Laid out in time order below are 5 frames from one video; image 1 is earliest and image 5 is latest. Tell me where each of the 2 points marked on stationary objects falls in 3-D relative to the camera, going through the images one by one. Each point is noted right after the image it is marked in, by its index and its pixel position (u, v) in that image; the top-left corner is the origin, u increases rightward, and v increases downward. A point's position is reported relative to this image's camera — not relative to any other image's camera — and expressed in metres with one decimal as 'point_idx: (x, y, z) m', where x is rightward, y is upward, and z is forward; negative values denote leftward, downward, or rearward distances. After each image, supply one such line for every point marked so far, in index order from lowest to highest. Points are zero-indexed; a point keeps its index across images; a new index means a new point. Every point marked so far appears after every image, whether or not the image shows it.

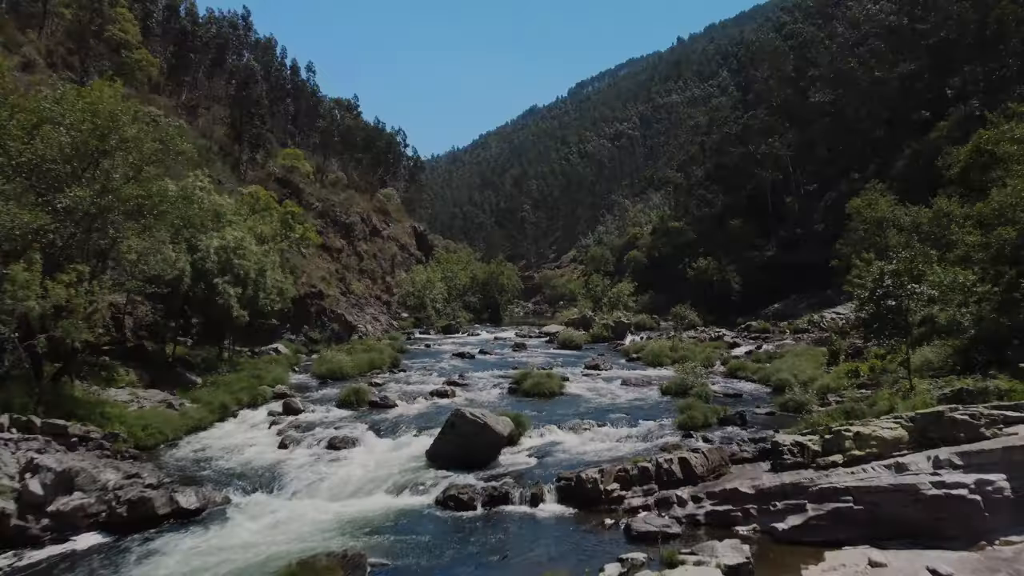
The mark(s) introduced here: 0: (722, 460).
0: (+5.7, -4.7, +17.8) m
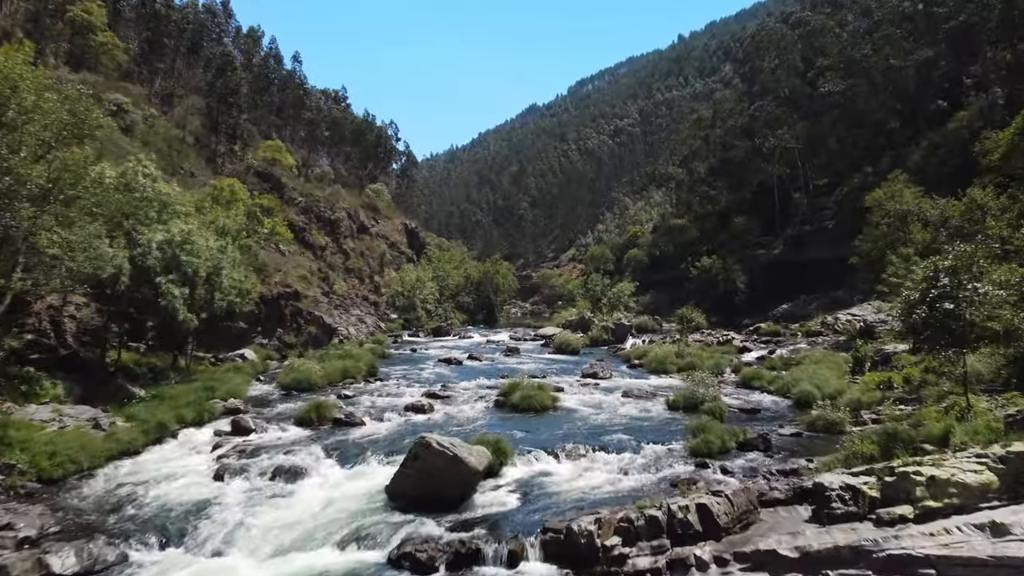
0: (+5.2, -4.7, +14.2) m
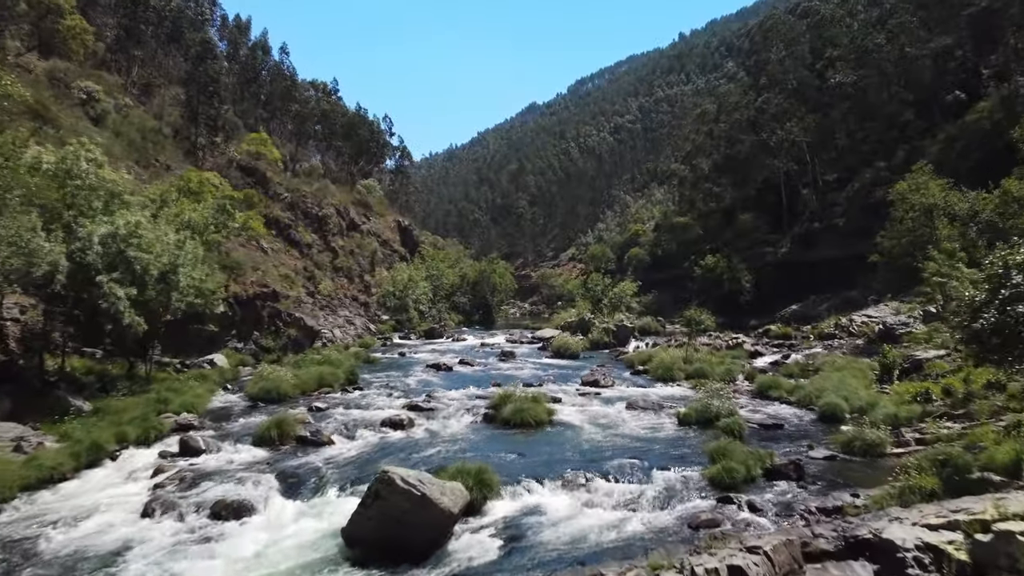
0: (+4.8, -4.7, +11.2) m
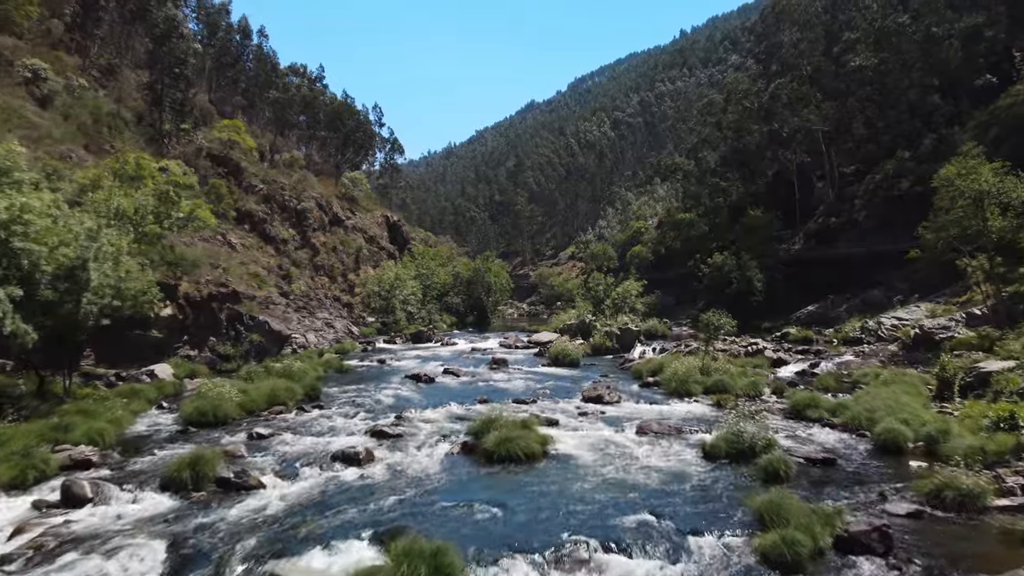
0: (+4.3, -4.7, +6.5) m
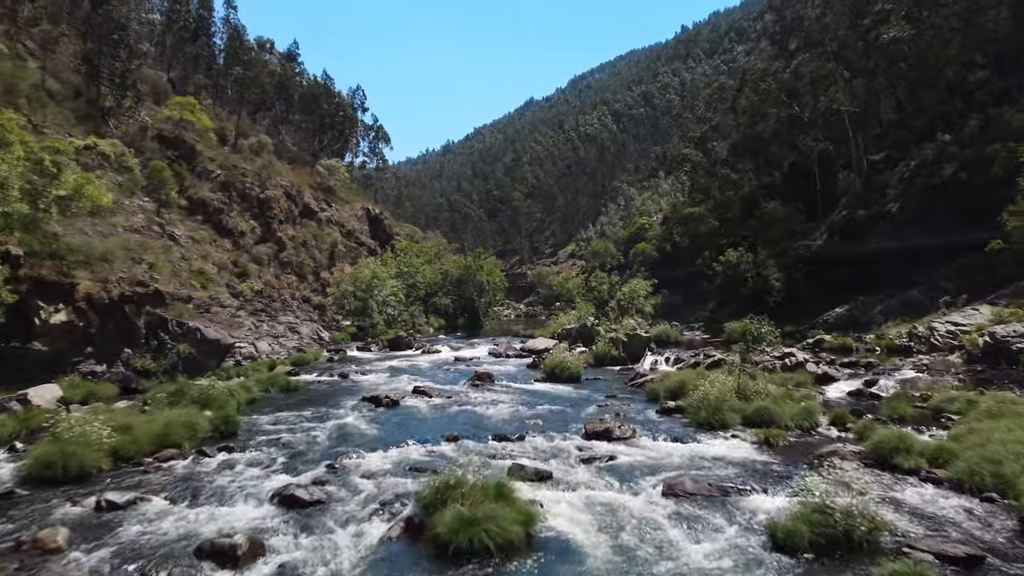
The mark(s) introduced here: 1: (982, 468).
0: (+3.7, -4.7, -0.2) m
1: (+11.3, -4.3, +15.8) m
